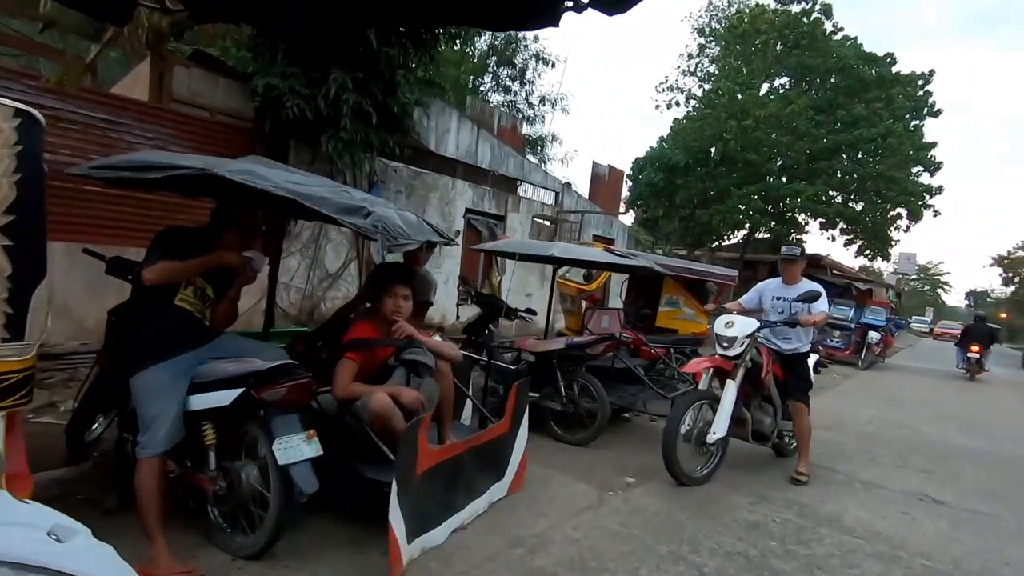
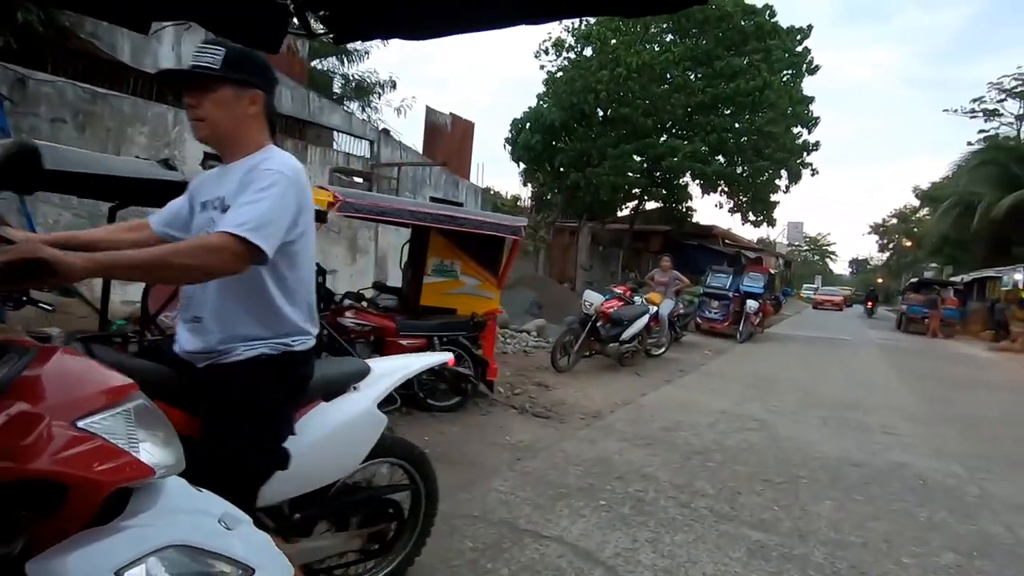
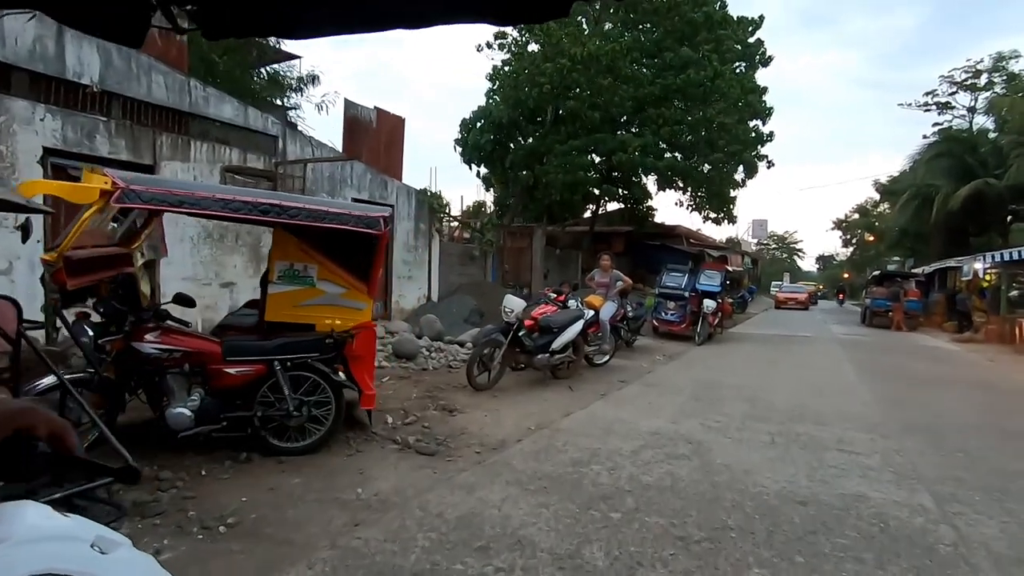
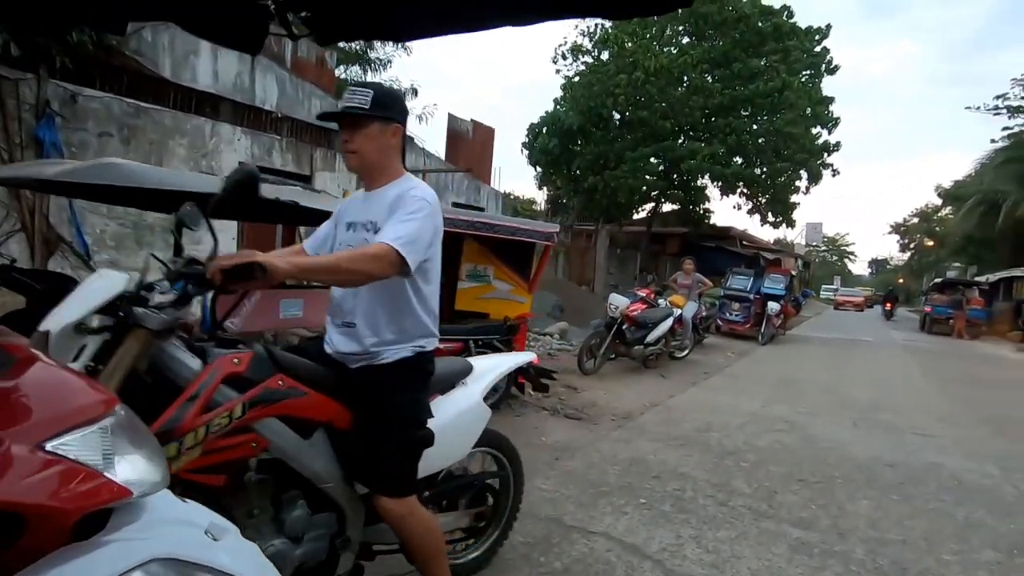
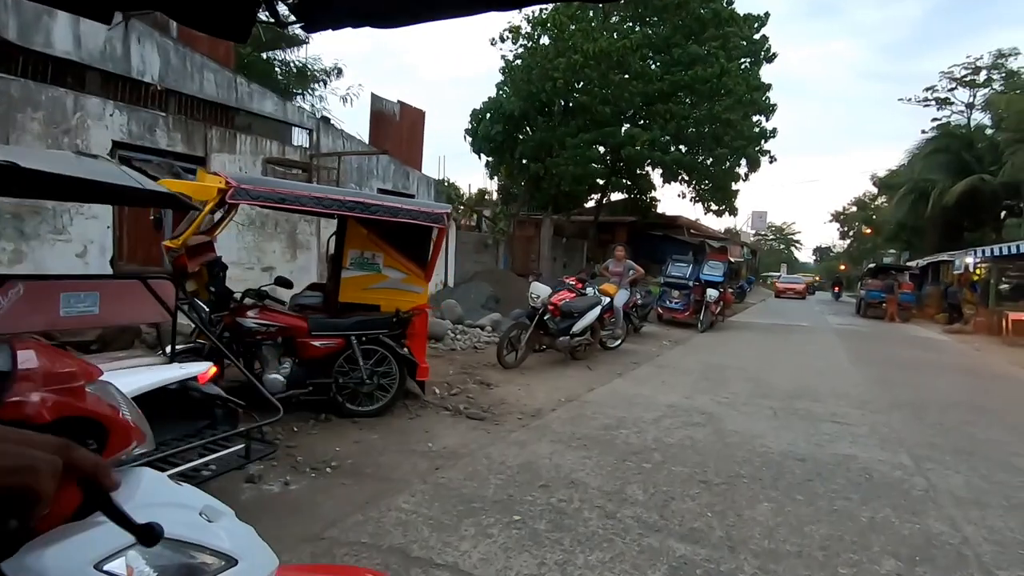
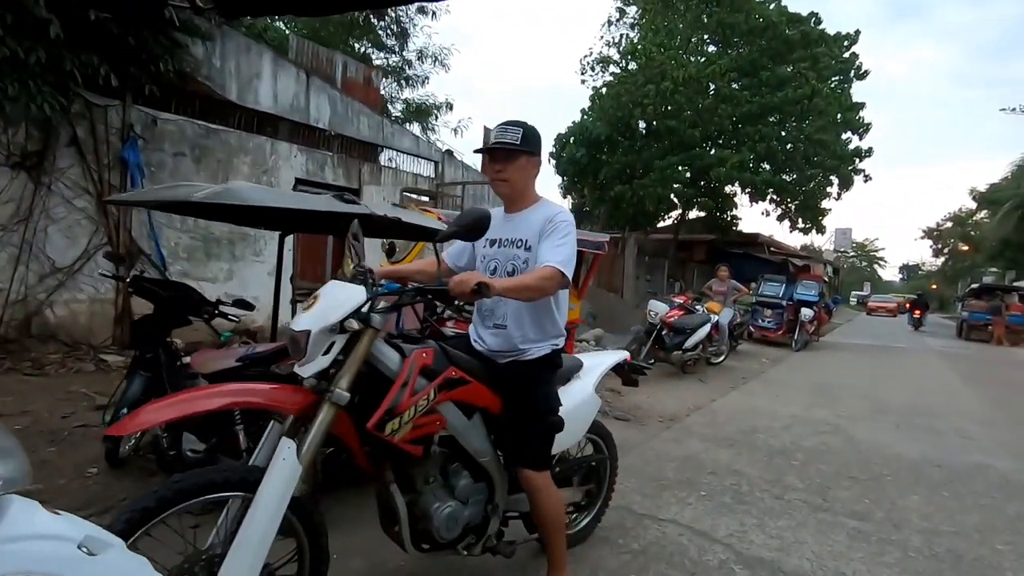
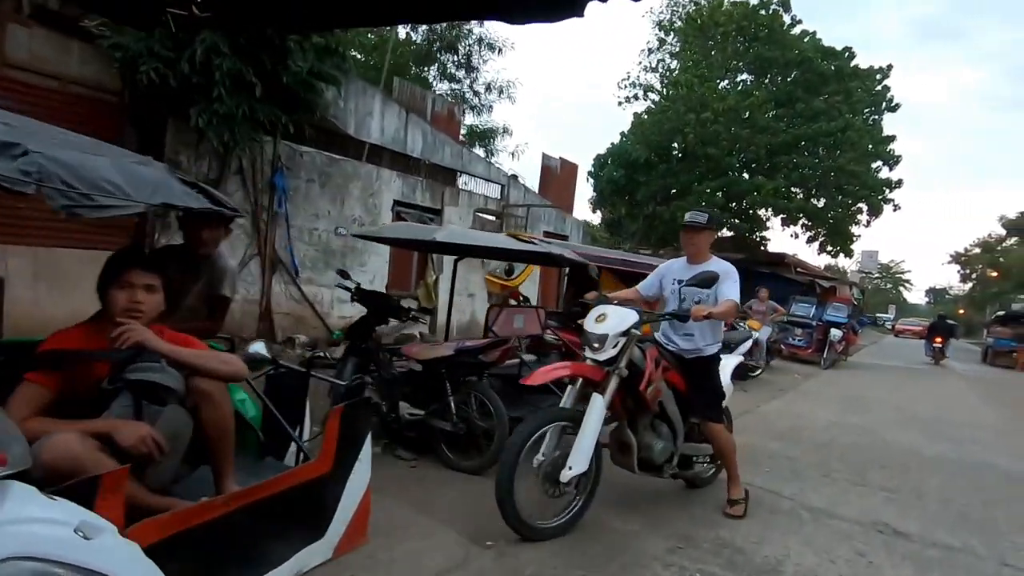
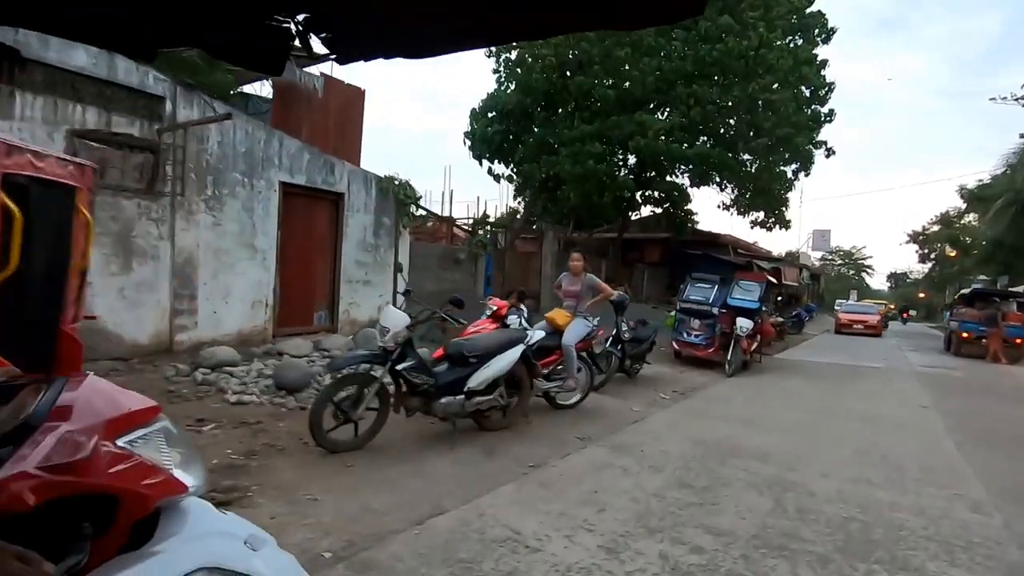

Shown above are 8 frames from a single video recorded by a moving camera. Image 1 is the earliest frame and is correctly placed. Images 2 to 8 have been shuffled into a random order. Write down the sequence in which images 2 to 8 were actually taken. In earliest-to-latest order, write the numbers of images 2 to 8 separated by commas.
7, 6, 4, 2, 5, 3, 8
